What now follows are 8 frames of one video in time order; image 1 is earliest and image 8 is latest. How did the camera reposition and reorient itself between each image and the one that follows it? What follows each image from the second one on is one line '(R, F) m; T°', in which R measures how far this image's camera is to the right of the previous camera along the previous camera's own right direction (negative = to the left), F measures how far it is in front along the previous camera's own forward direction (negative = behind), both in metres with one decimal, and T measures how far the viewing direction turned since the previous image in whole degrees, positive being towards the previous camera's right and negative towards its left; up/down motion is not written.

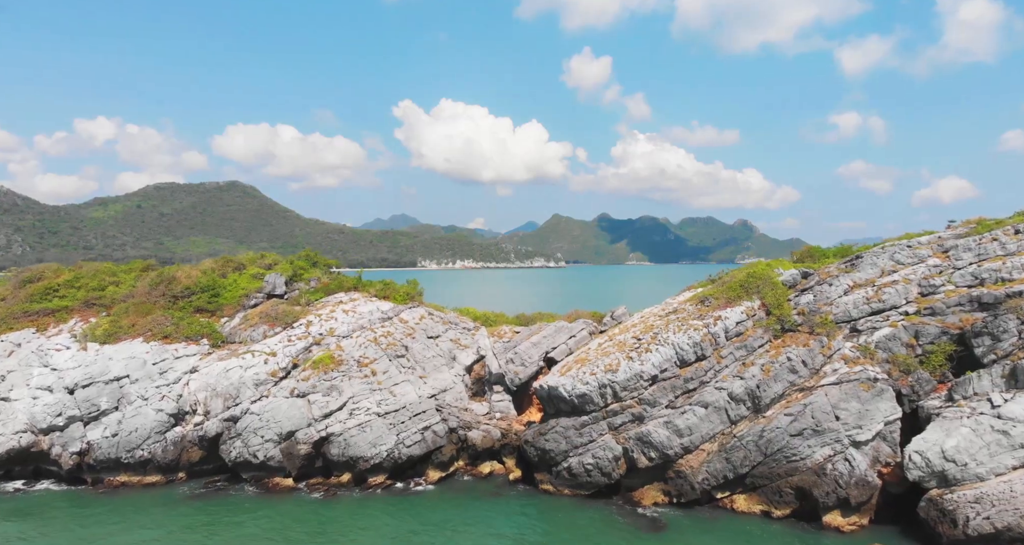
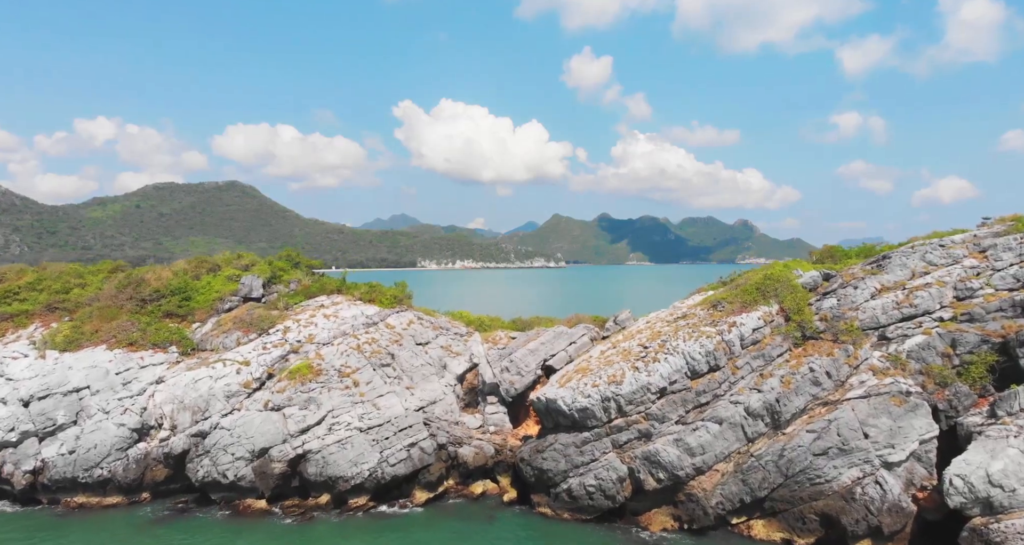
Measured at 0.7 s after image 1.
(+0.3, +3.2) m; 0°
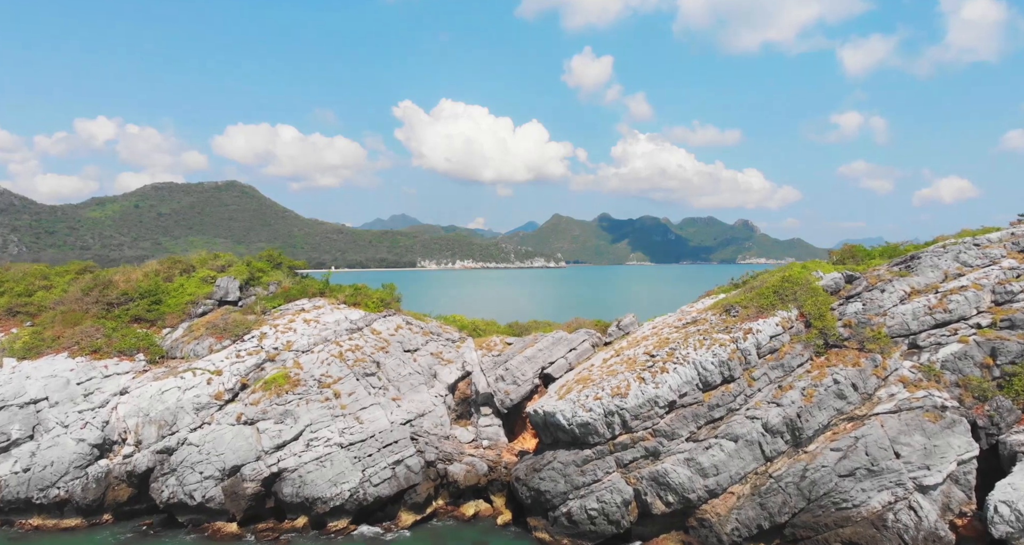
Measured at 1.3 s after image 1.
(+0.2, +2.8) m; 0°
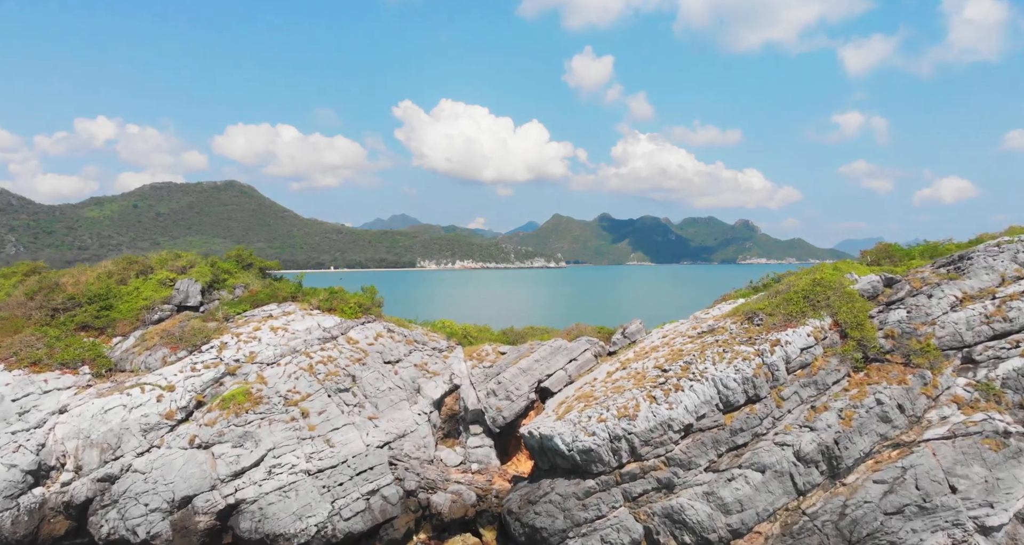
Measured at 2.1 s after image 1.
(+0.3, +3.9) m; 0°
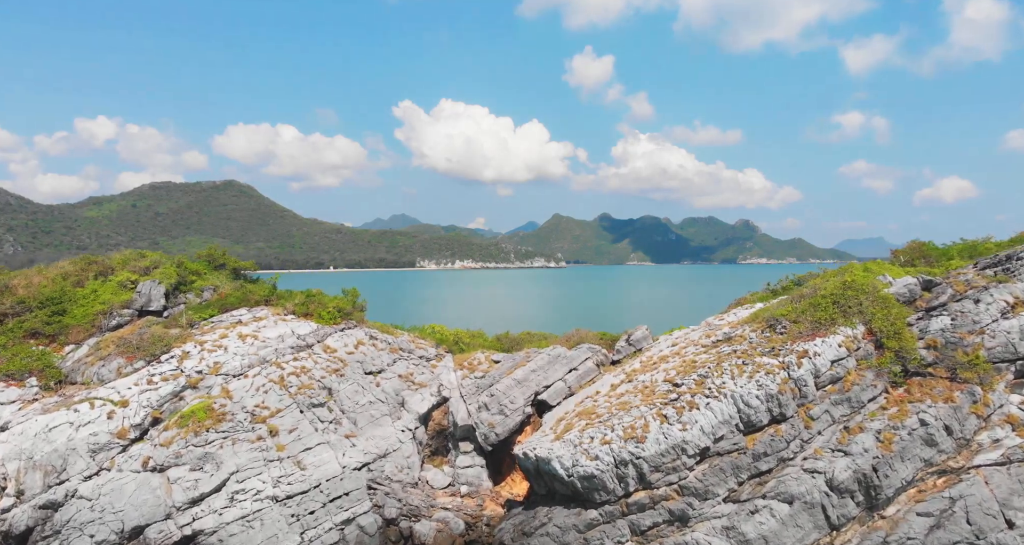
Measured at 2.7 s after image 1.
(+0.3, +3.0) m; 0°
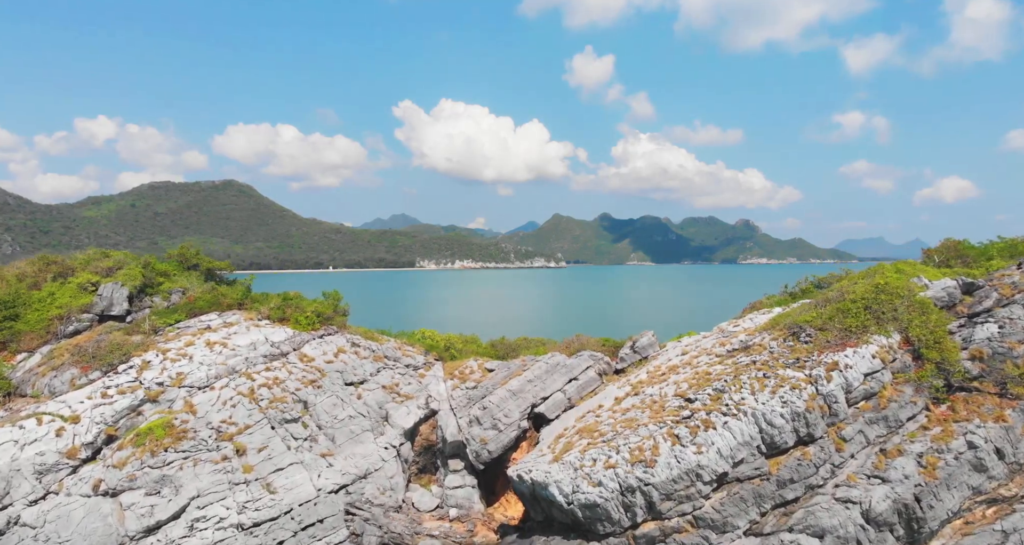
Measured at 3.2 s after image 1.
(+0.2, +2.5) m; 0°
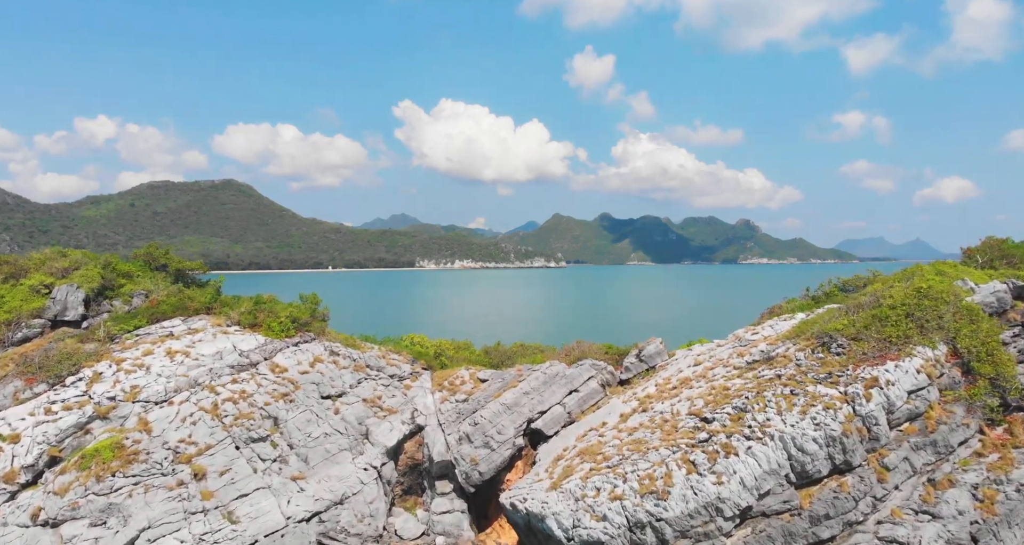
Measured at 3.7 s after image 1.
(+0.2, +2.5) m; 0°
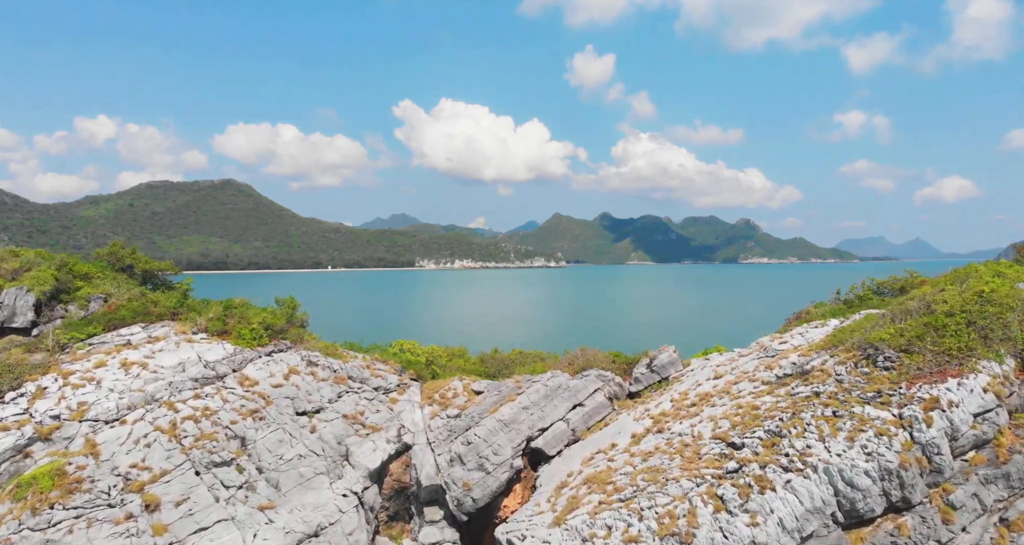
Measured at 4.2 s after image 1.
(+0.1, +2.5) m; 0°
